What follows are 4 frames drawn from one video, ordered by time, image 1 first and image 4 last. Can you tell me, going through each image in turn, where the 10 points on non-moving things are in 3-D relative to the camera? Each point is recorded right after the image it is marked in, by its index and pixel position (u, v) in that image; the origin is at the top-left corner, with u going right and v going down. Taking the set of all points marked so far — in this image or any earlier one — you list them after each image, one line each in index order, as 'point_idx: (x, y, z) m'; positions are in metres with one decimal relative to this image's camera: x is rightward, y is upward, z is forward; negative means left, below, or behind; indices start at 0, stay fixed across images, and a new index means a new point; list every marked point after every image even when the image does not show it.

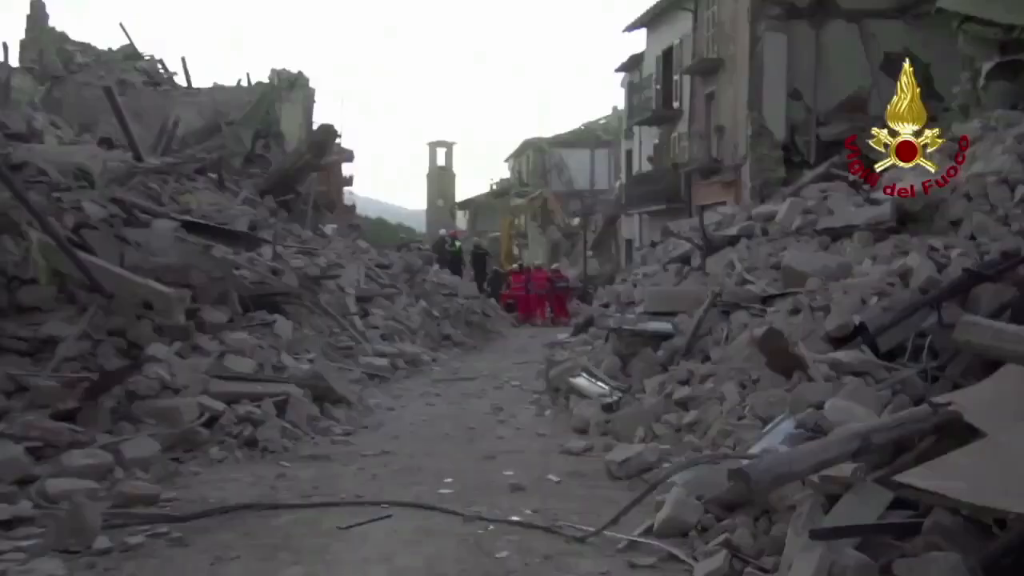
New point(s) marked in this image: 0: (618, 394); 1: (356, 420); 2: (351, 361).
0: (+1.4, -1.4, +7.2) m
1: (-2.2, -1.9, +8.0) m
2: (-3.2, -1.4, +11.1) m
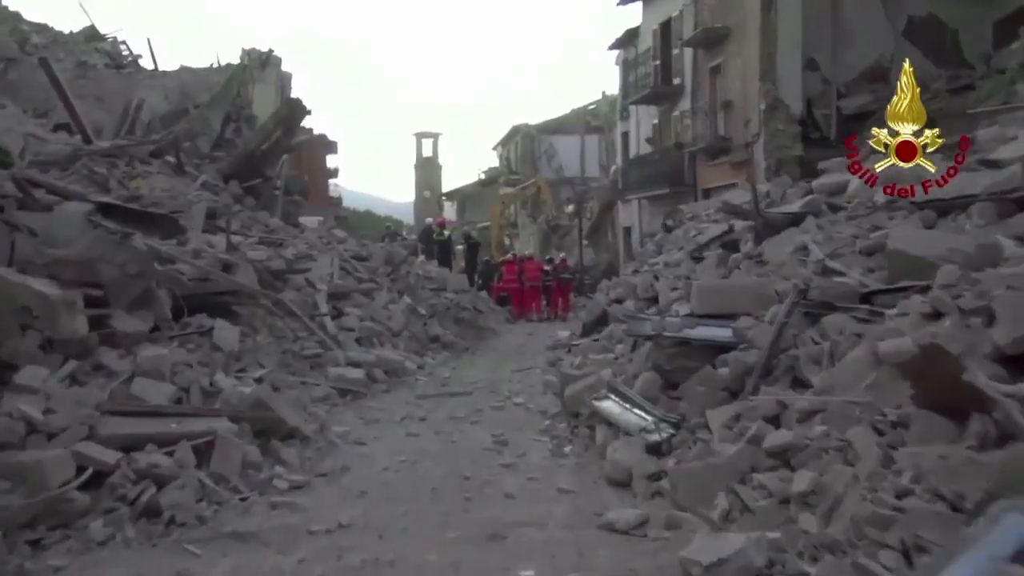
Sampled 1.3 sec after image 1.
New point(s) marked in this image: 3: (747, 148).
0: (+1.5, -1.4, +5.3) m
1: (-2.2, -1.8, +5.9) m
2: (-3.1, -1.4, +9.0) m
3: (+7.2, +4.3, +17.5) m
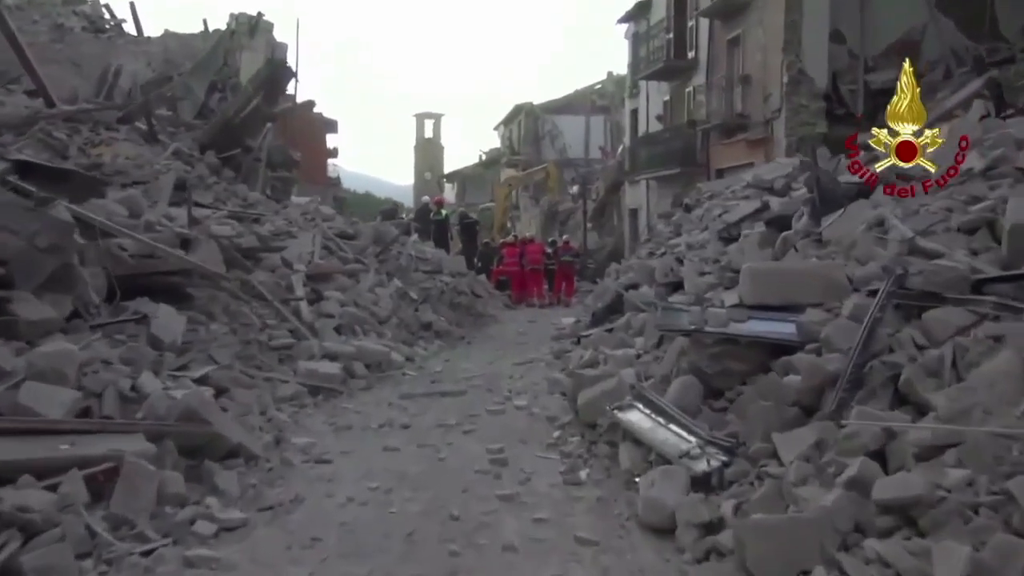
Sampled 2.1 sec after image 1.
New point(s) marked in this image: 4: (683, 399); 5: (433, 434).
0: (+1.5, -1.2, +4.0) m
1: (-2.1, -1.7, +4.7) m
2: (-3.1, -1.1, +7.7) m
3: (+7.3, +4.7, +16.0) m
4: (+1.5, -1.0, +4.9) m
5: (-0.8, -1.6, +6.0) m
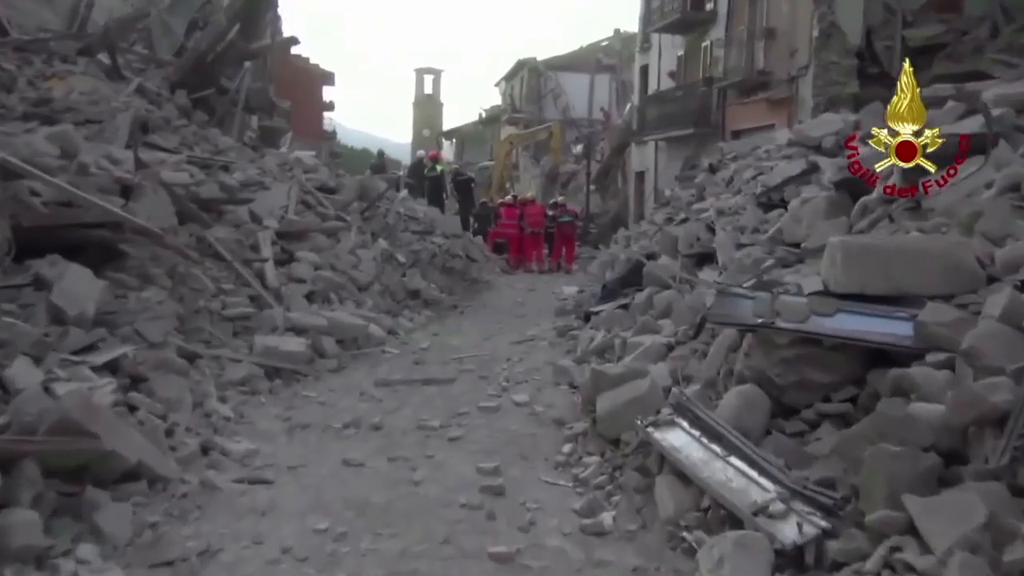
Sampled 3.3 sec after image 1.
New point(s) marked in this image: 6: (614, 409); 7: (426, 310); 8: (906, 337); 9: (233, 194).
0: (+1.5, -1.2, +2.7) m
1: (-2.1, -1.5, +3.4) m
2: (-3.1, -0.6, +6.4) m
3: (+7.4, +5.4, +14.4) m
4: (+1.5, -0.8, +3.6) m
5: (-0.9, -1.3, +4.7) m
6: (+0.8, -0.9, +4.2) m
7: (-1.5, -0.4, +9.7) m
8: (+2.4, -0.3, +3.4) m
9: (-4.4, +1.5, +8.5) m
